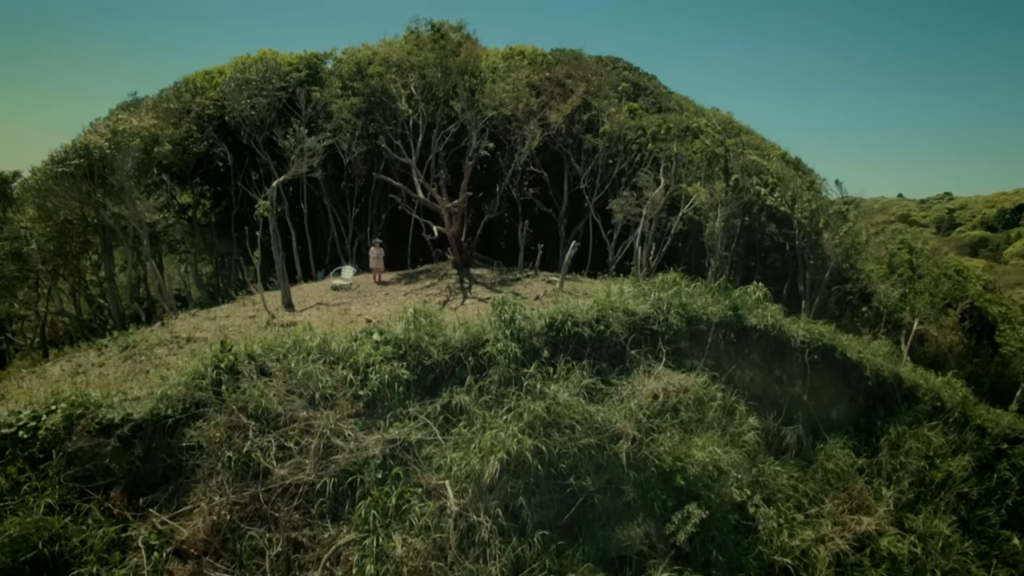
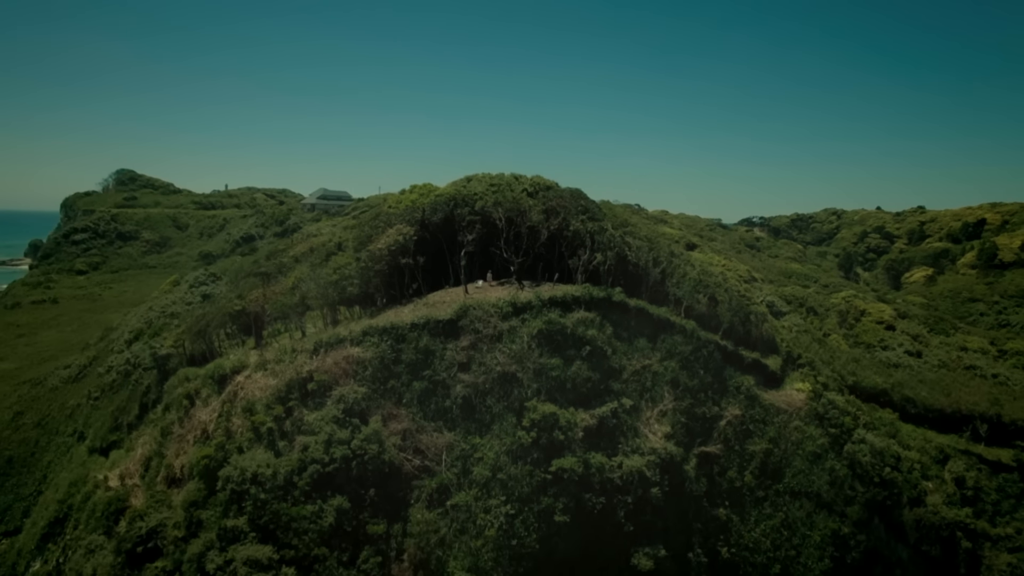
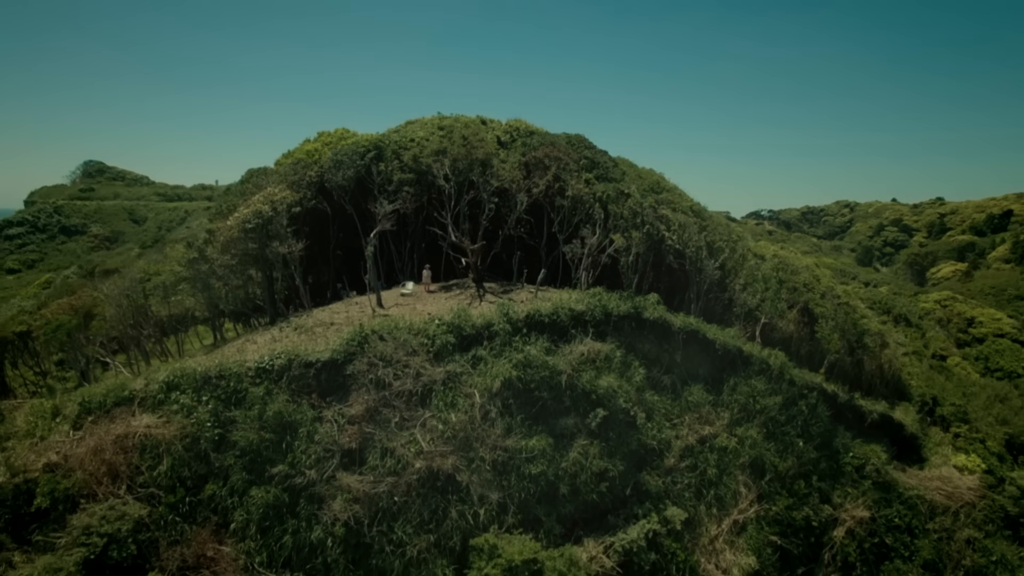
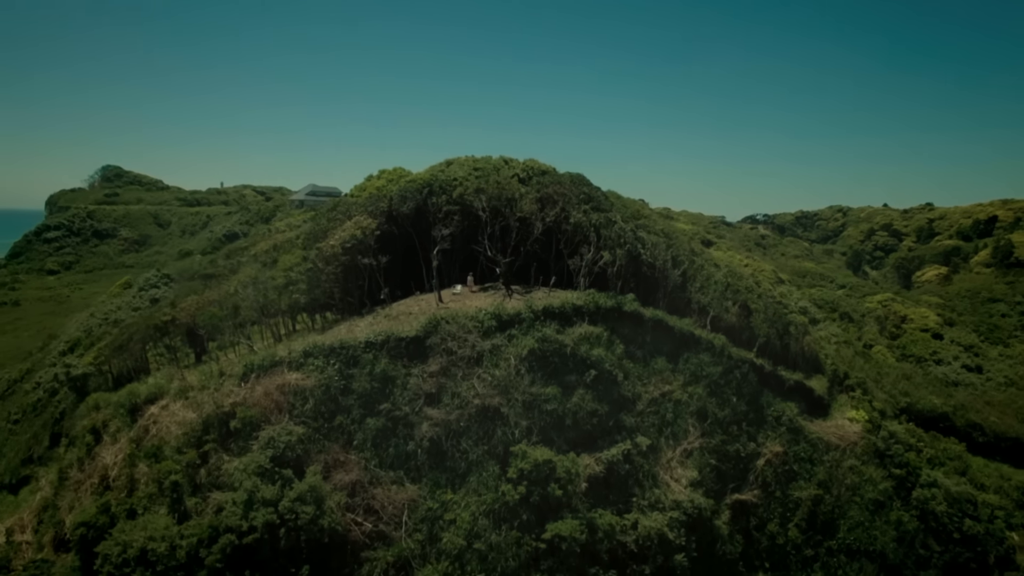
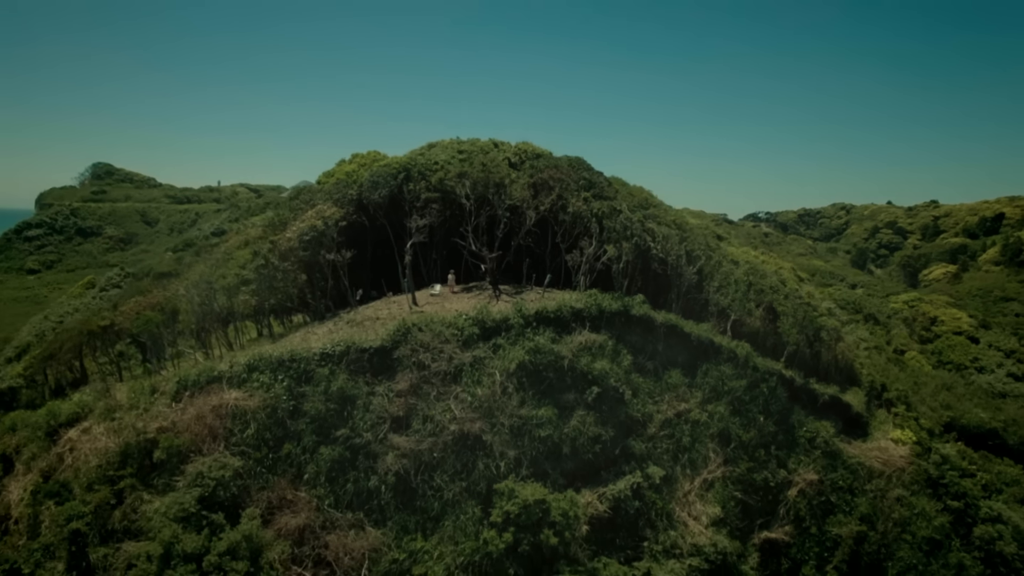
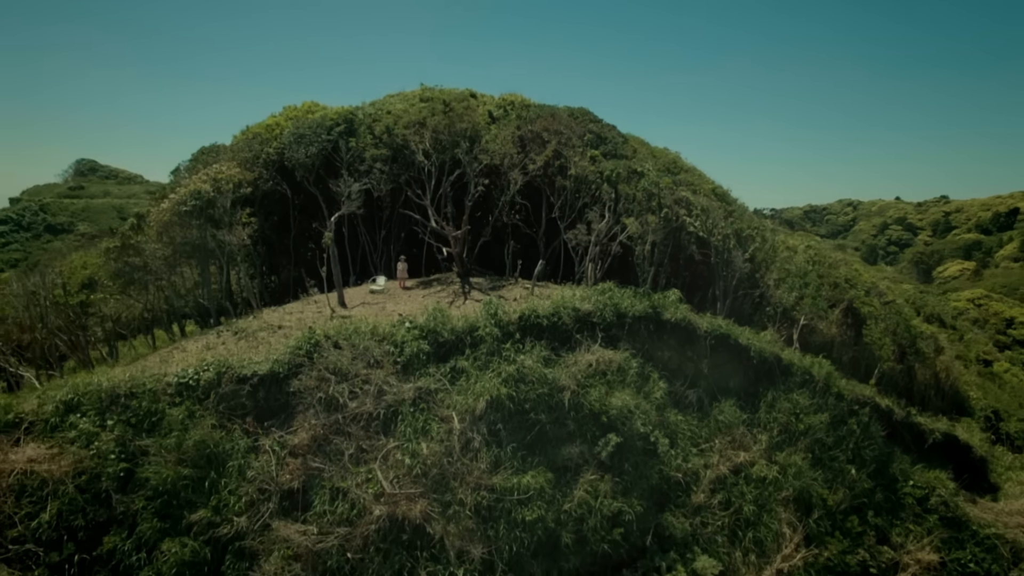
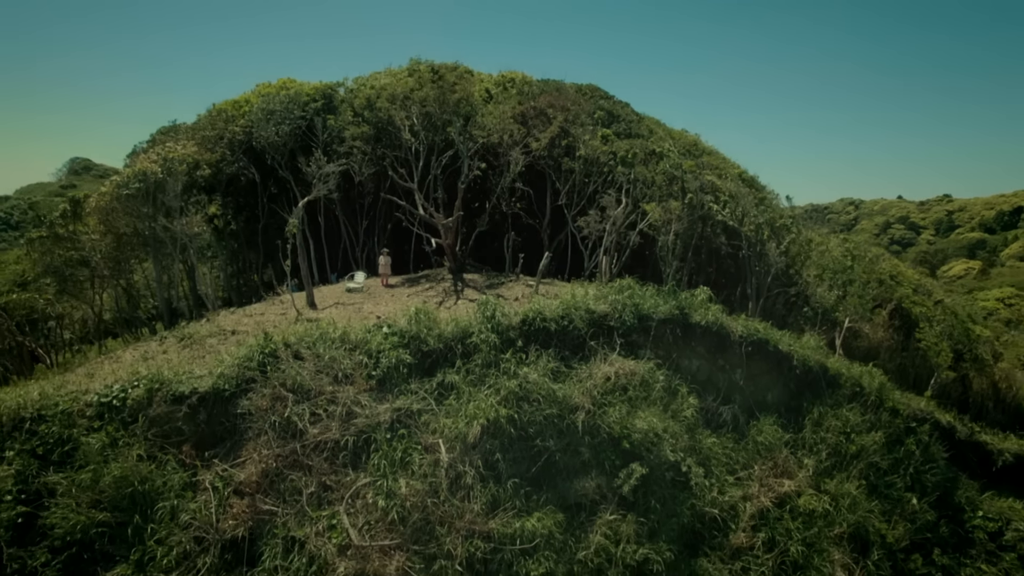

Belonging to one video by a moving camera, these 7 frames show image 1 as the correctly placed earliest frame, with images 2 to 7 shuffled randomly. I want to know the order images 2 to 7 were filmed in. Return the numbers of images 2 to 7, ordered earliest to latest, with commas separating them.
7, 6, 3, 5, 4, 2
